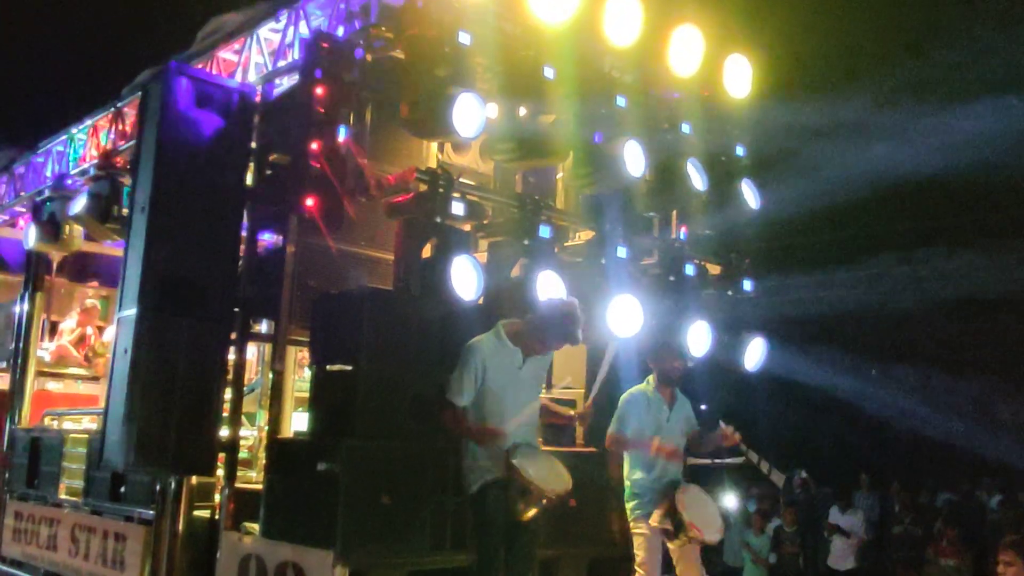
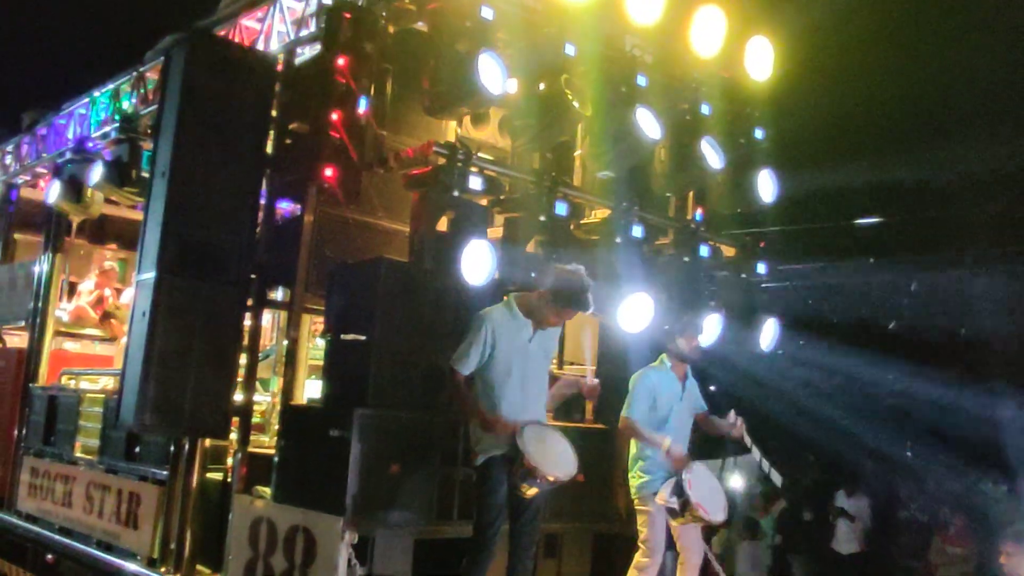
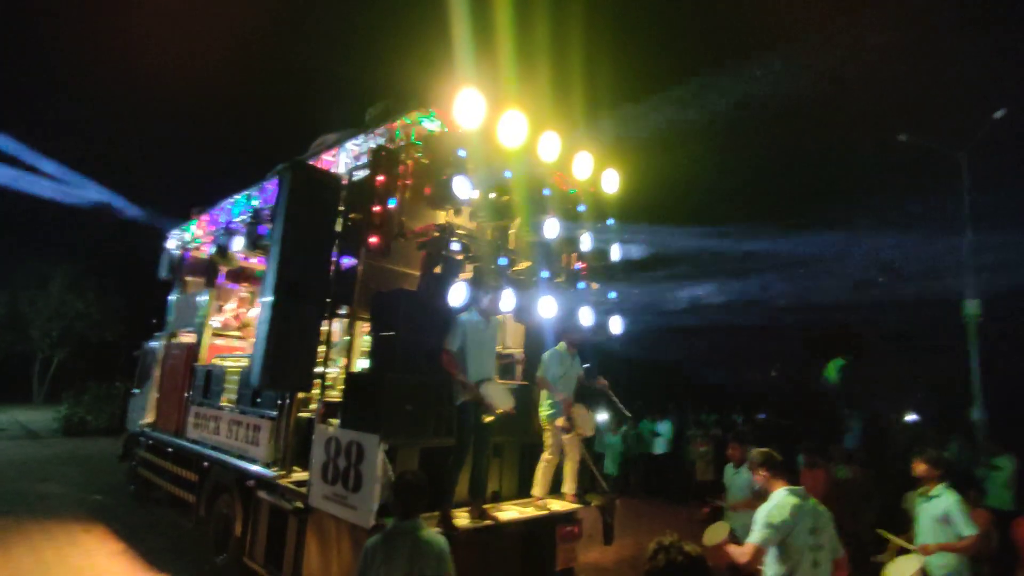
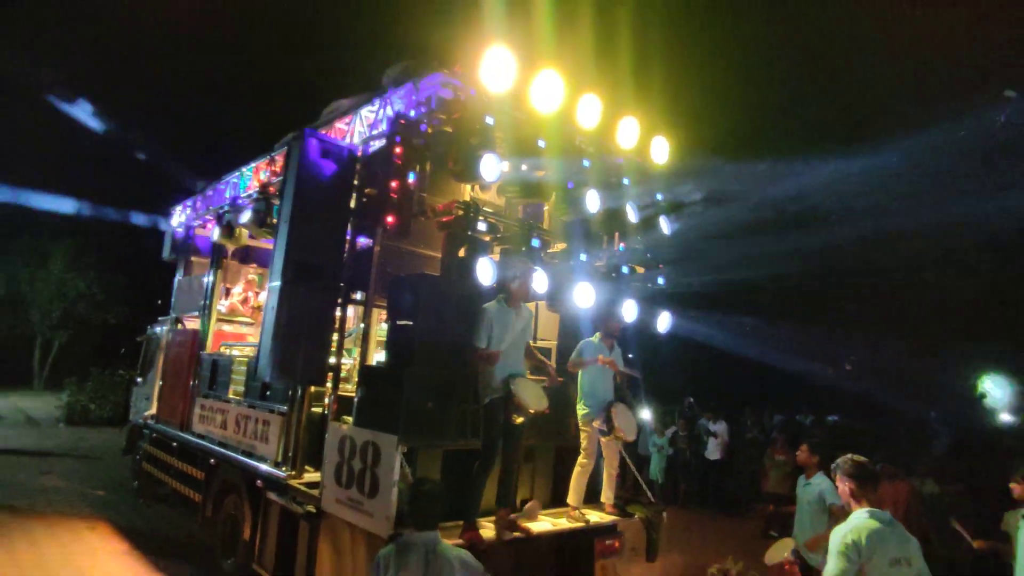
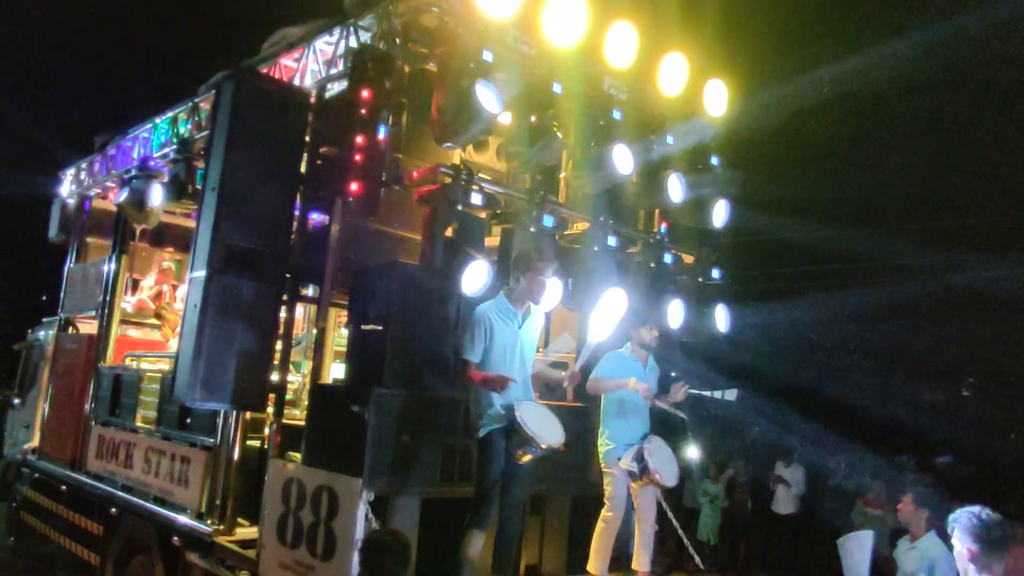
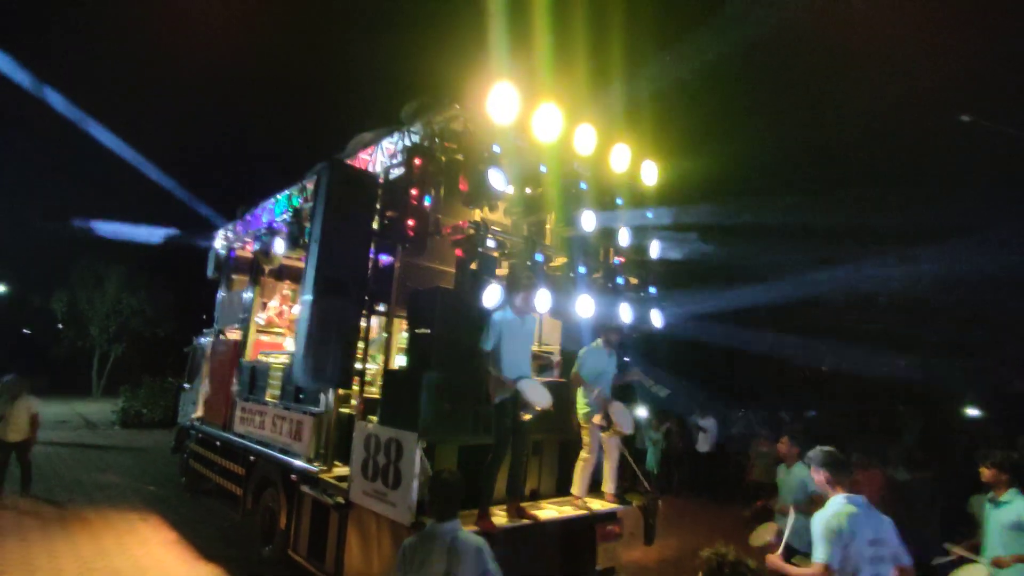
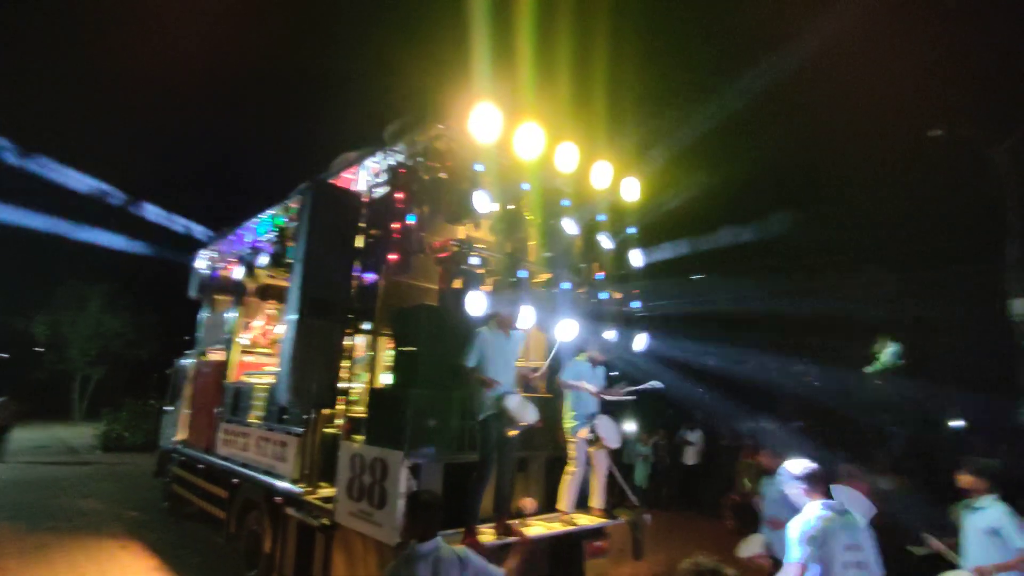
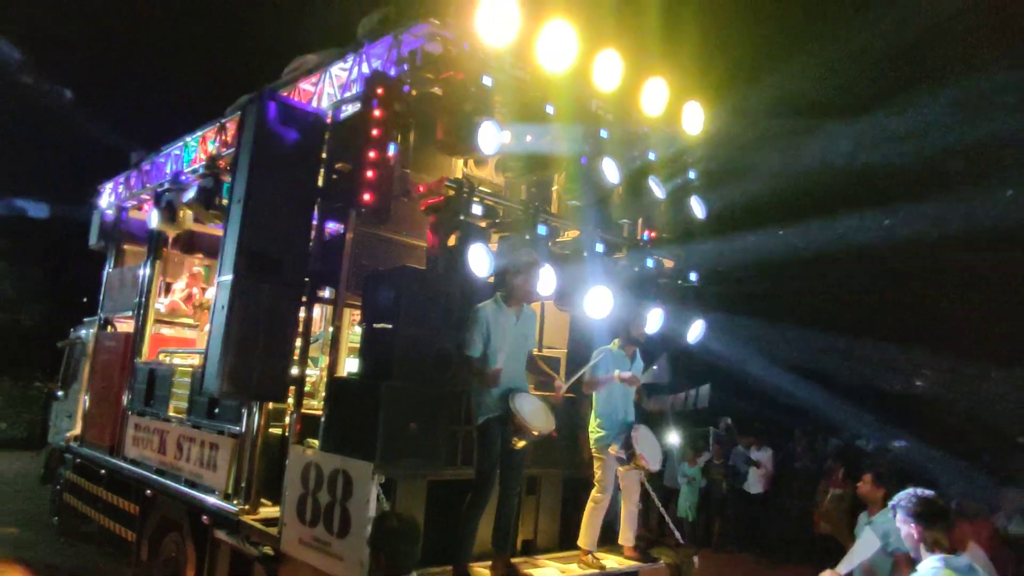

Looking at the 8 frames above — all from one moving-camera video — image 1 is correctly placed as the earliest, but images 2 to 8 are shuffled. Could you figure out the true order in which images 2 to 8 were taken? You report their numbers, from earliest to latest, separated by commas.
2, 5, 8, 4, 6, 7, 3
